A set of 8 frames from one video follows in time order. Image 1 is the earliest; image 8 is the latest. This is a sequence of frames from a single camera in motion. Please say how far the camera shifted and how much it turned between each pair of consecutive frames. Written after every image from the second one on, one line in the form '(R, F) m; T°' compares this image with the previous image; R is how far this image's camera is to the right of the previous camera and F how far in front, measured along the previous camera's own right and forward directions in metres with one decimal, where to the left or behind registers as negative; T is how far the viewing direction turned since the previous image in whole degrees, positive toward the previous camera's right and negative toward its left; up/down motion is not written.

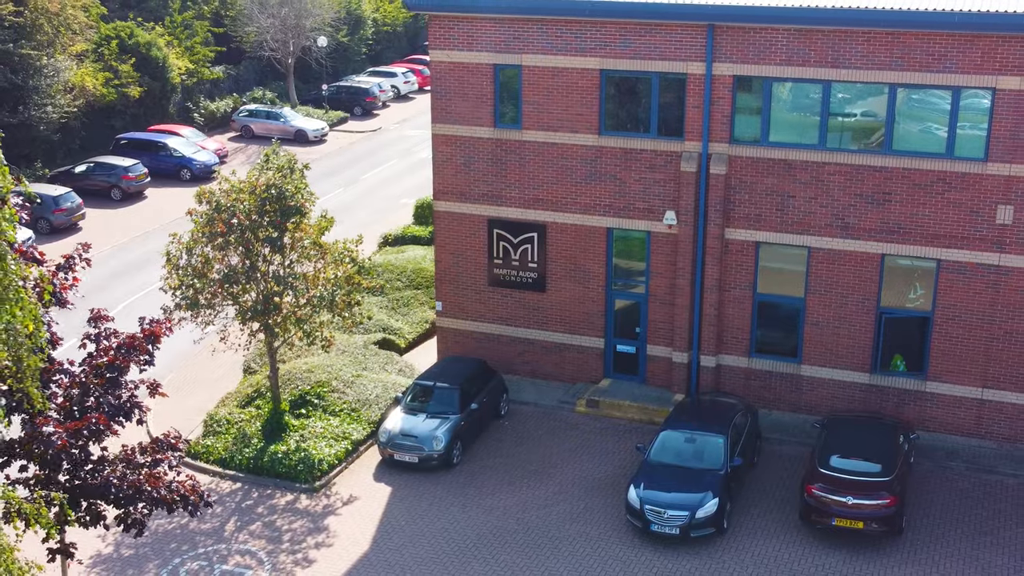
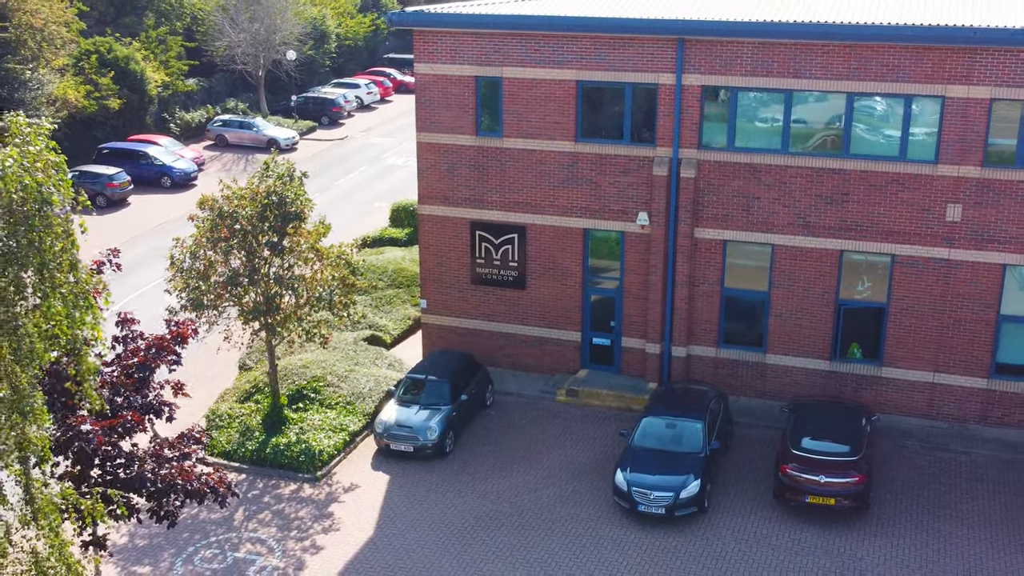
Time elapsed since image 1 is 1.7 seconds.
(-0.8, -1.0) m; +3°
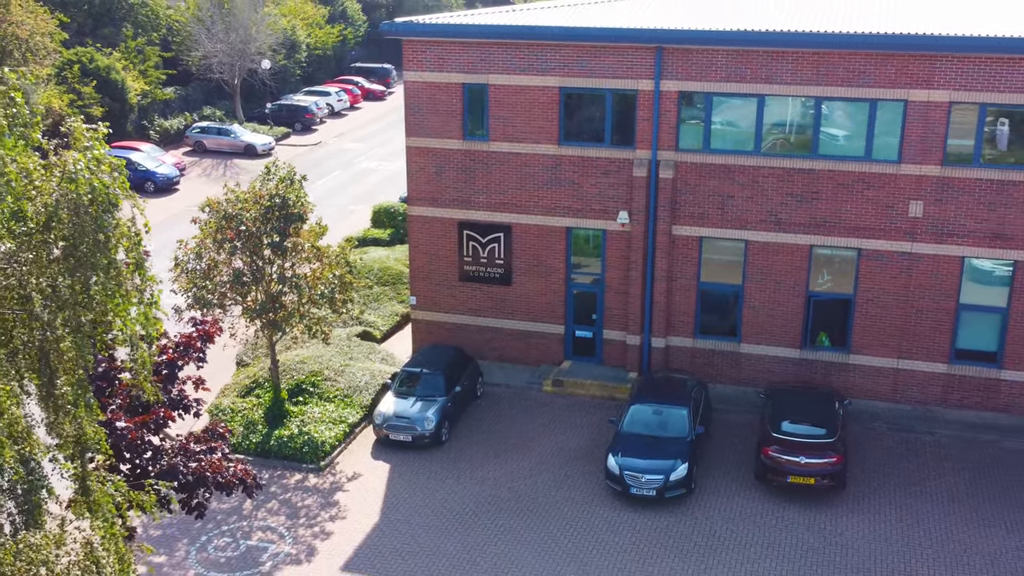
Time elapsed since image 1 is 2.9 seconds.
(-0.8, -0.8) m; +3°
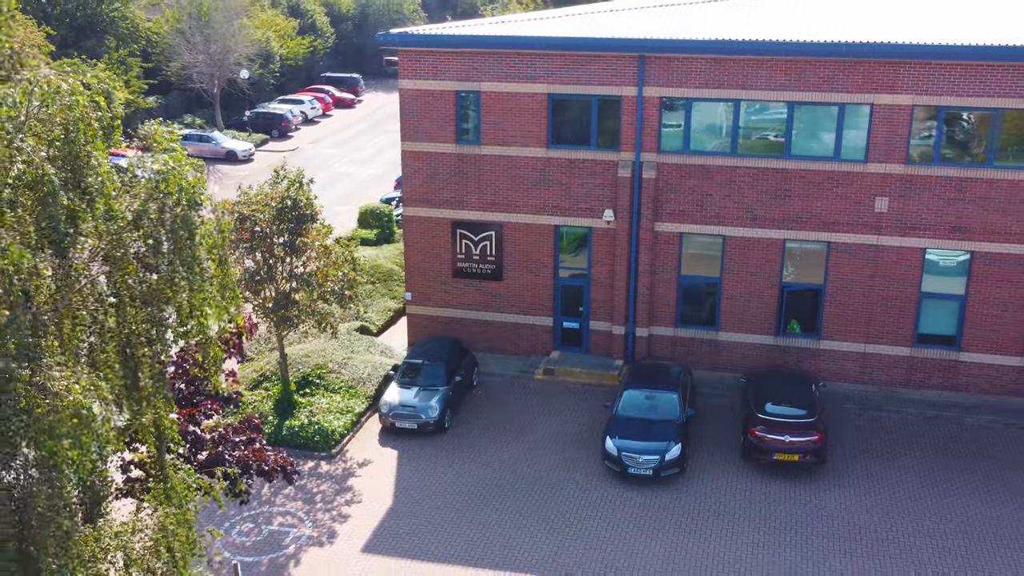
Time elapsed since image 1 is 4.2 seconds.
(-1.1, -1.1) m; +3°
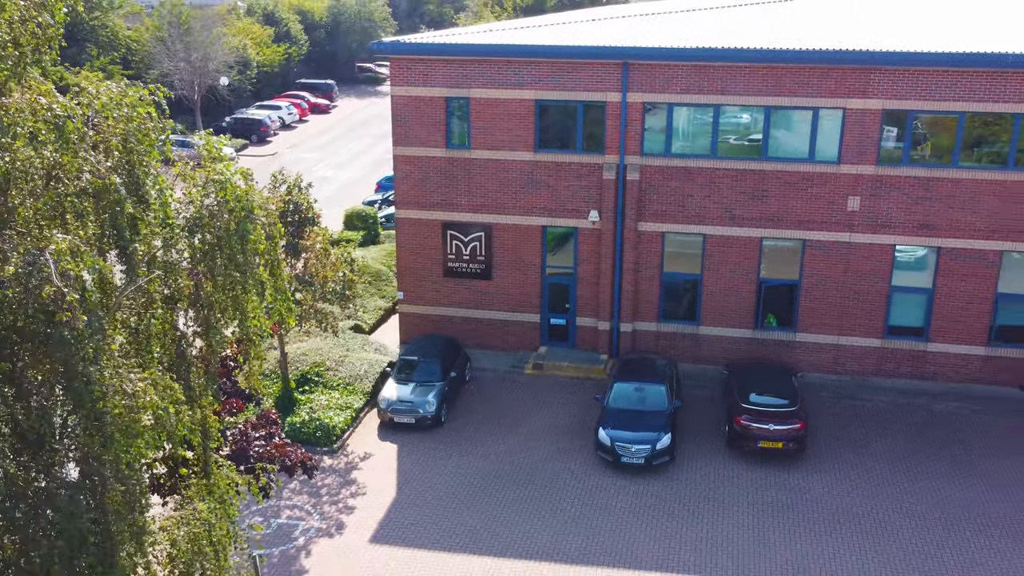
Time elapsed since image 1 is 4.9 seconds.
(-0.8, -0.8) m; +3°
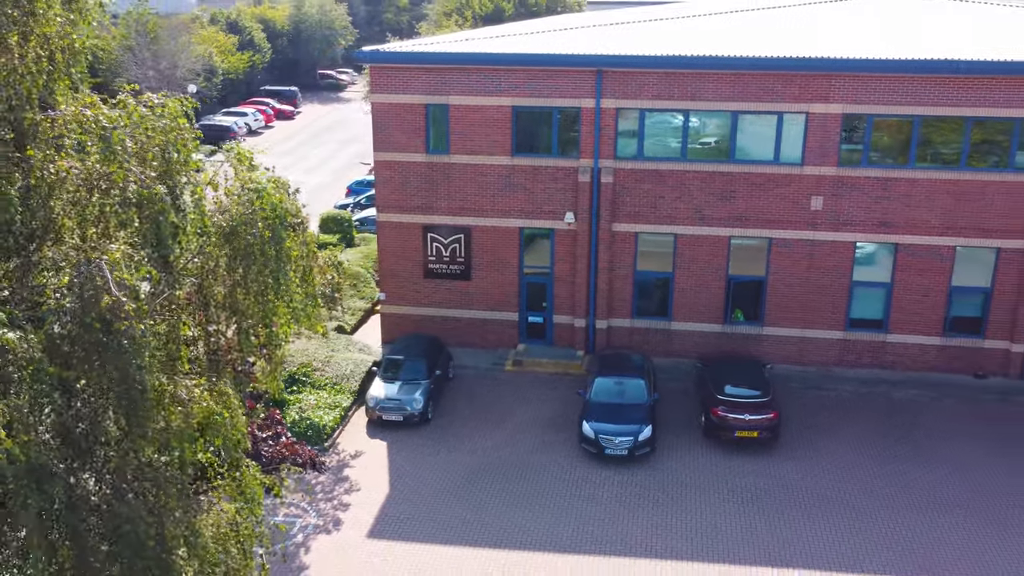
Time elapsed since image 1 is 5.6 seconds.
(-0.8, -0.7) m; +3°
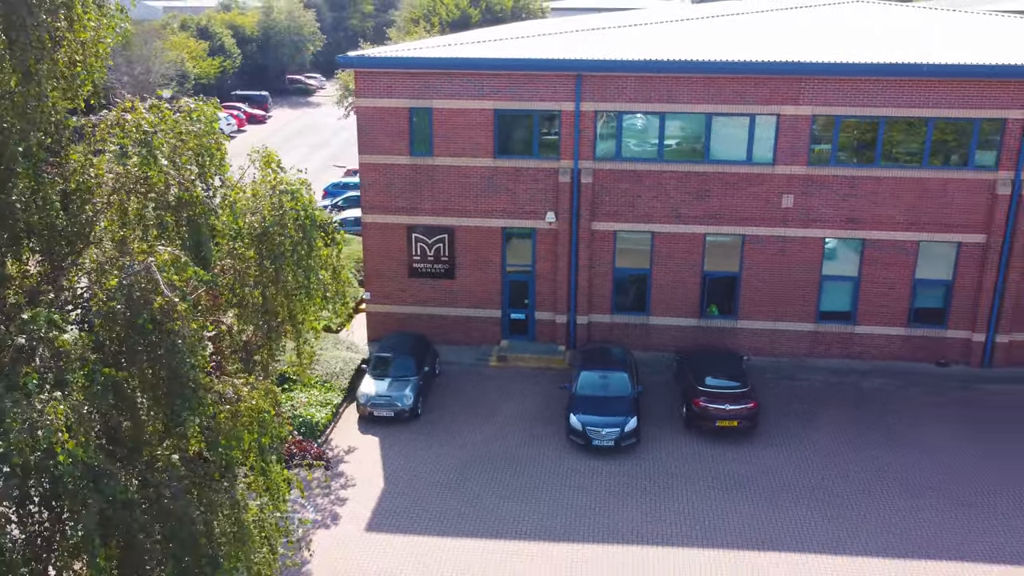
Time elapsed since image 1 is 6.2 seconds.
(-0.7, -0.7) m; +3°
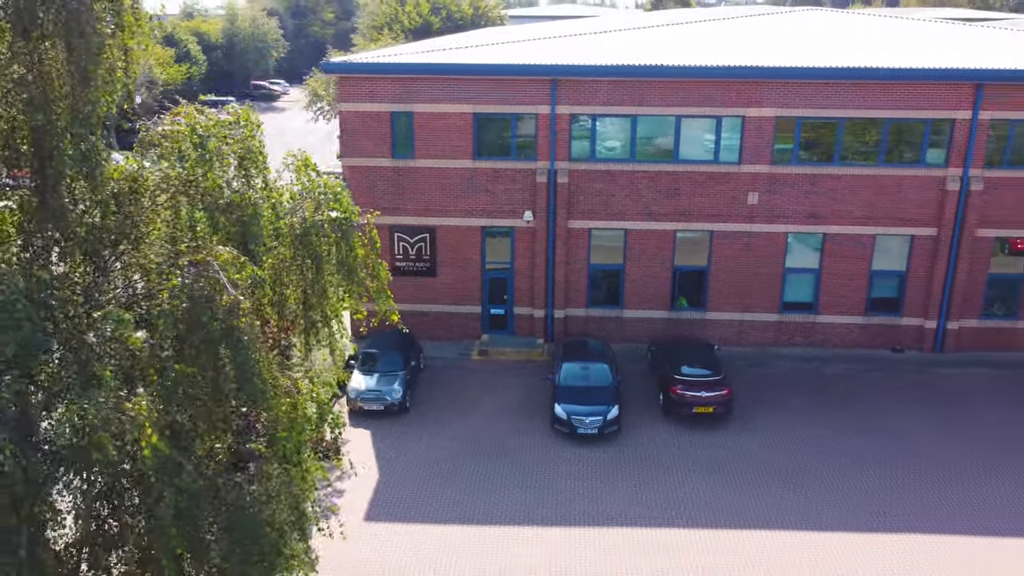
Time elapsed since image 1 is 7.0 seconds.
(-0.9, -1.0) m; +3°
